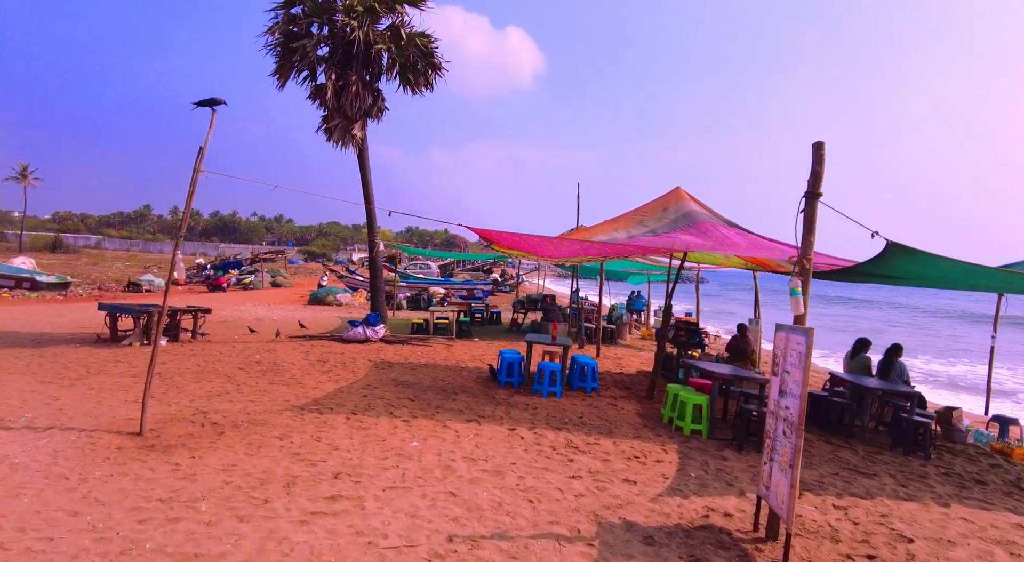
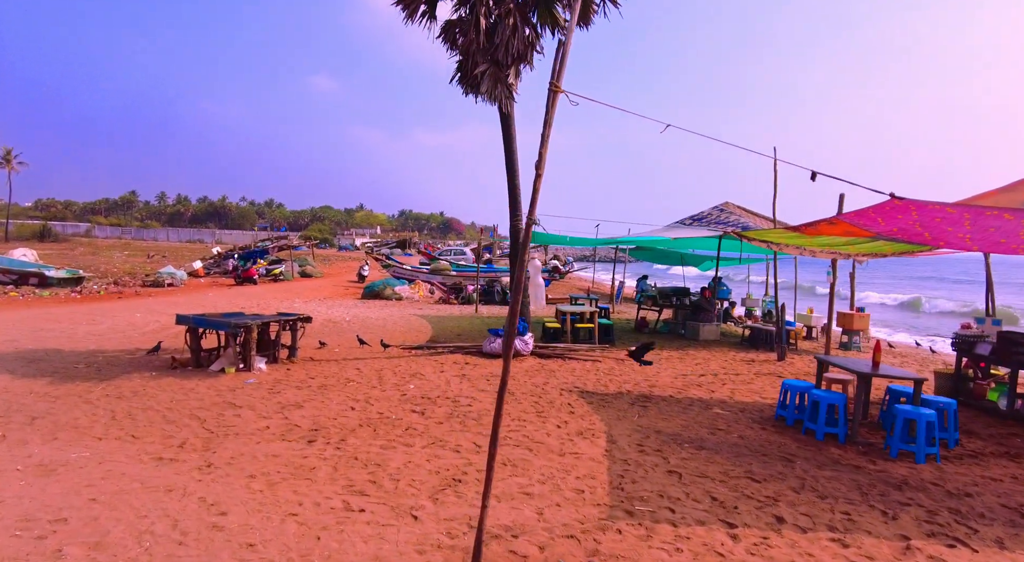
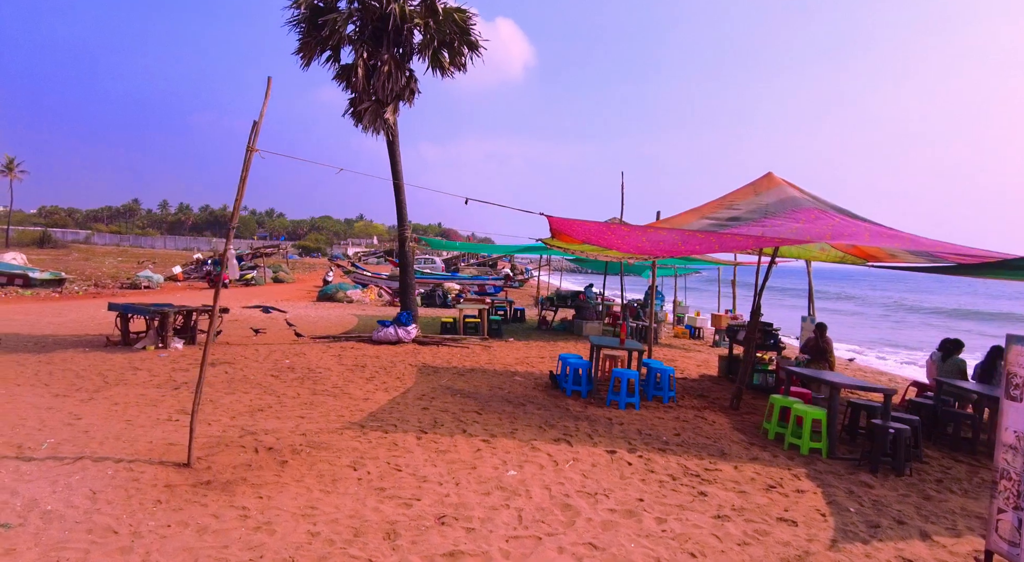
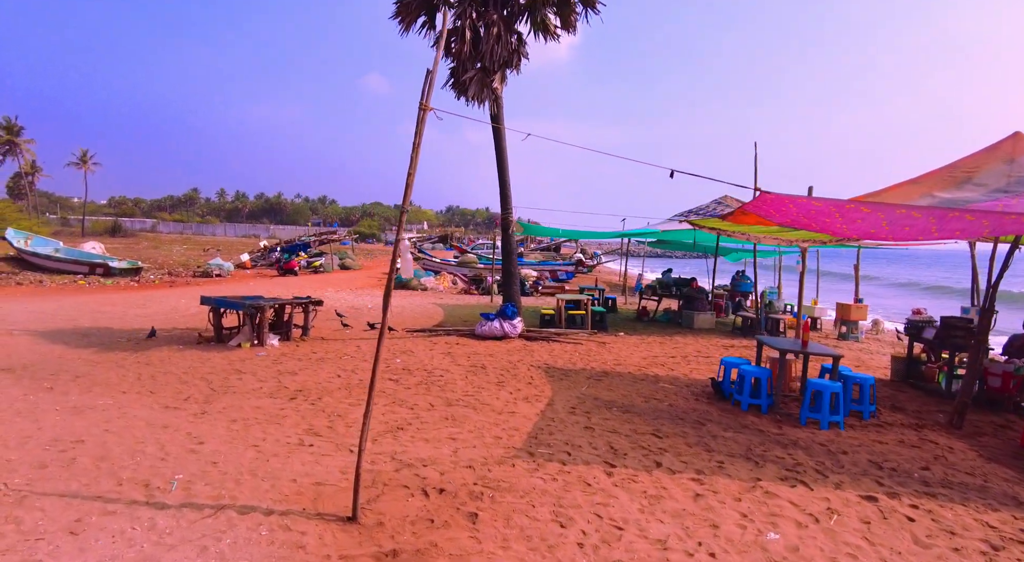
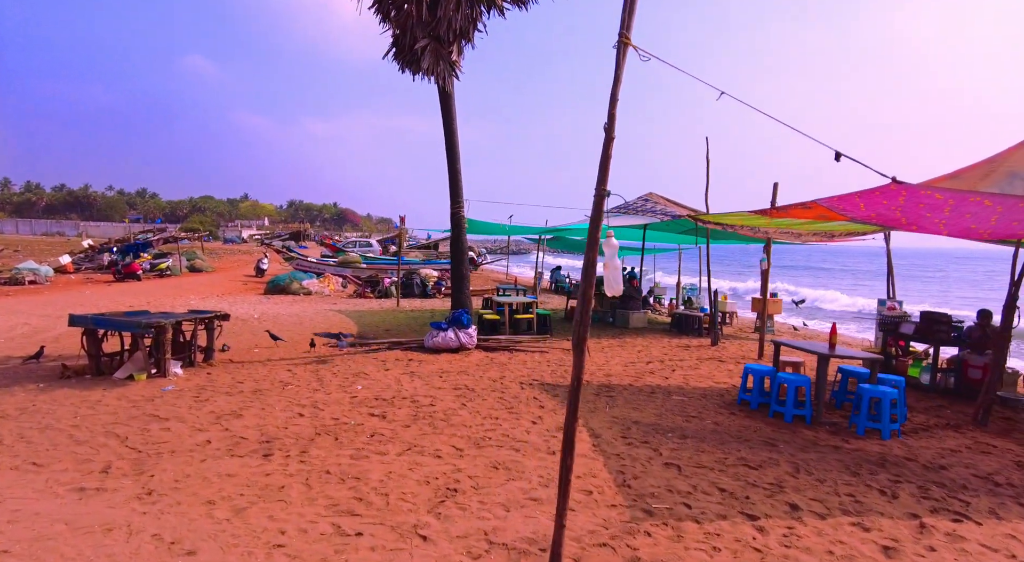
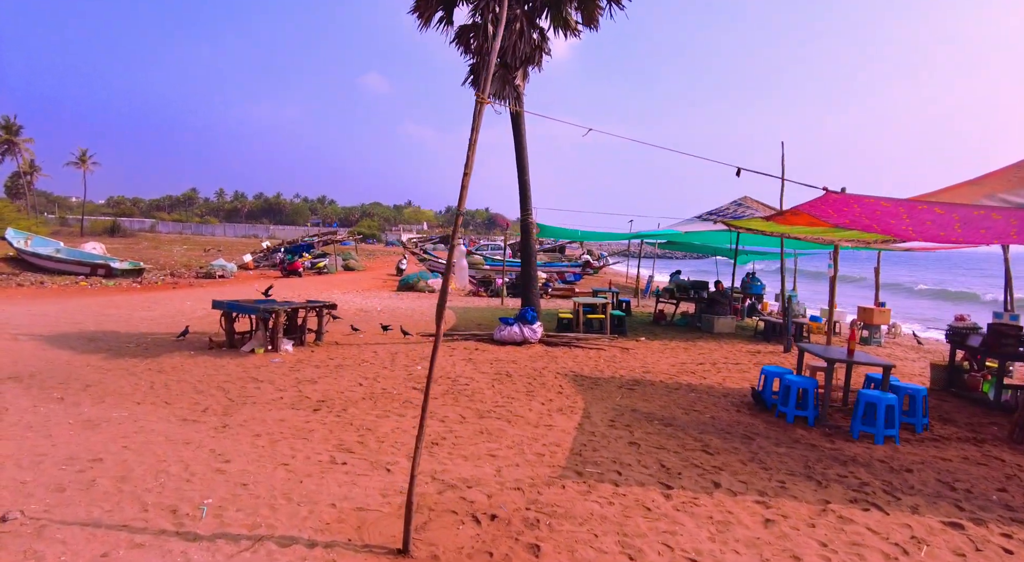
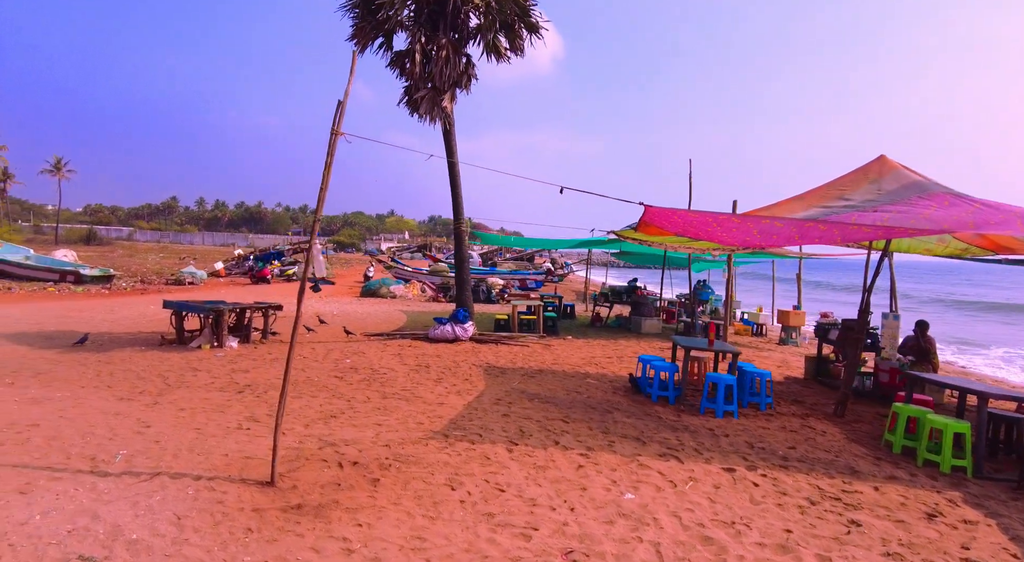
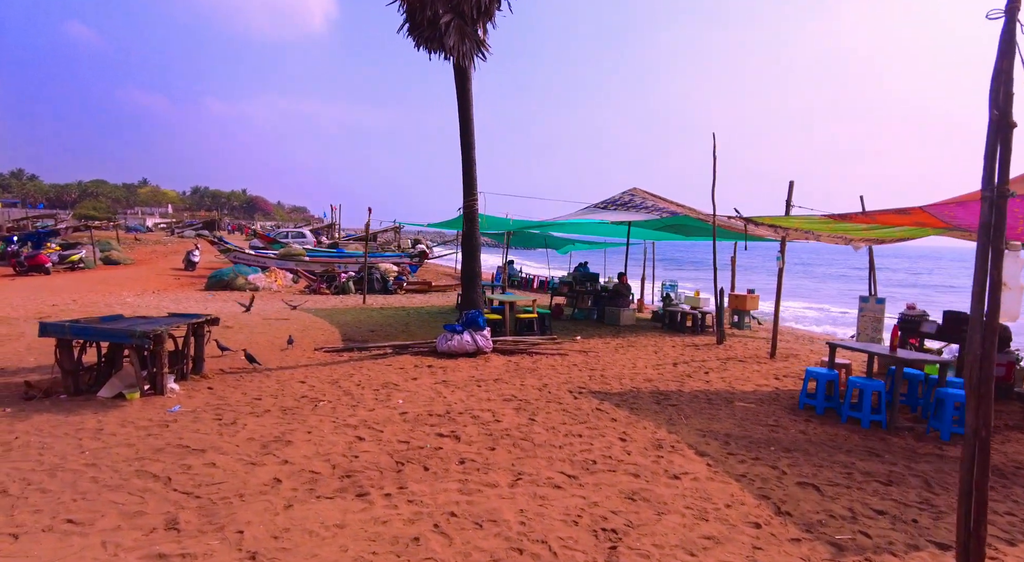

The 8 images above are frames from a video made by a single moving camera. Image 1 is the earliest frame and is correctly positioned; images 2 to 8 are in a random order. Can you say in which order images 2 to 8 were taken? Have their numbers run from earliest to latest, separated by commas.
3, 7, 4, 6, 2, 5, 8
